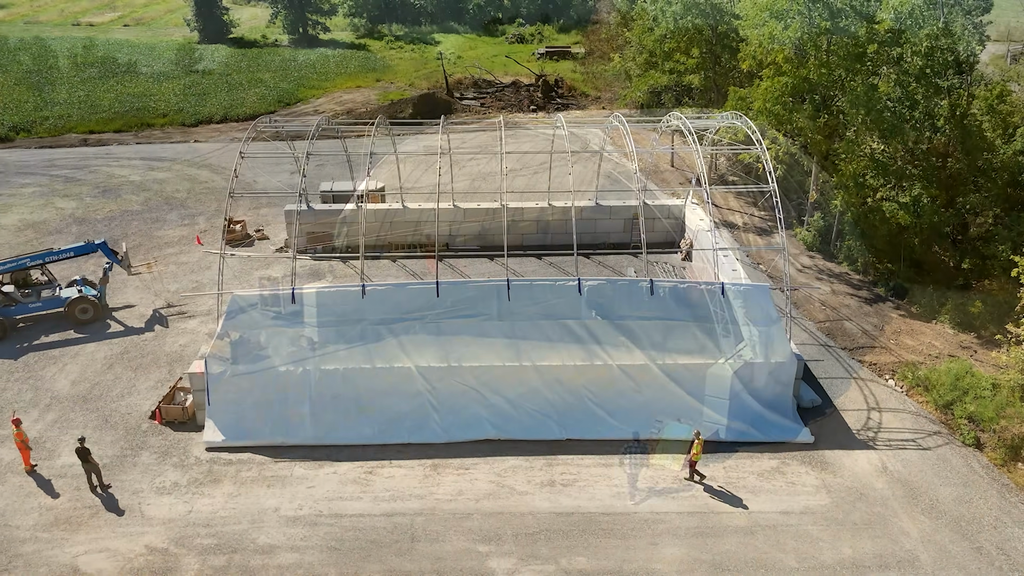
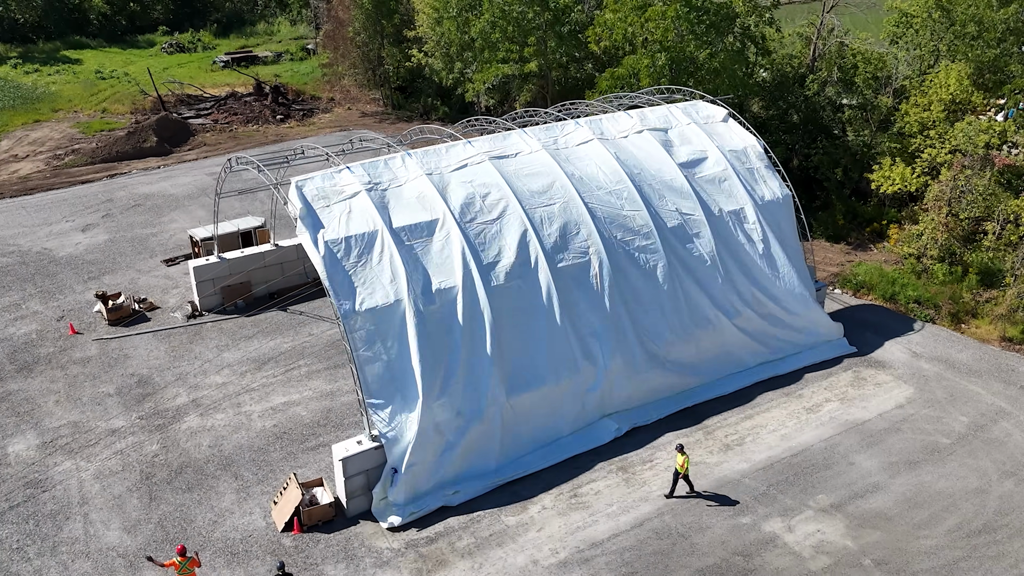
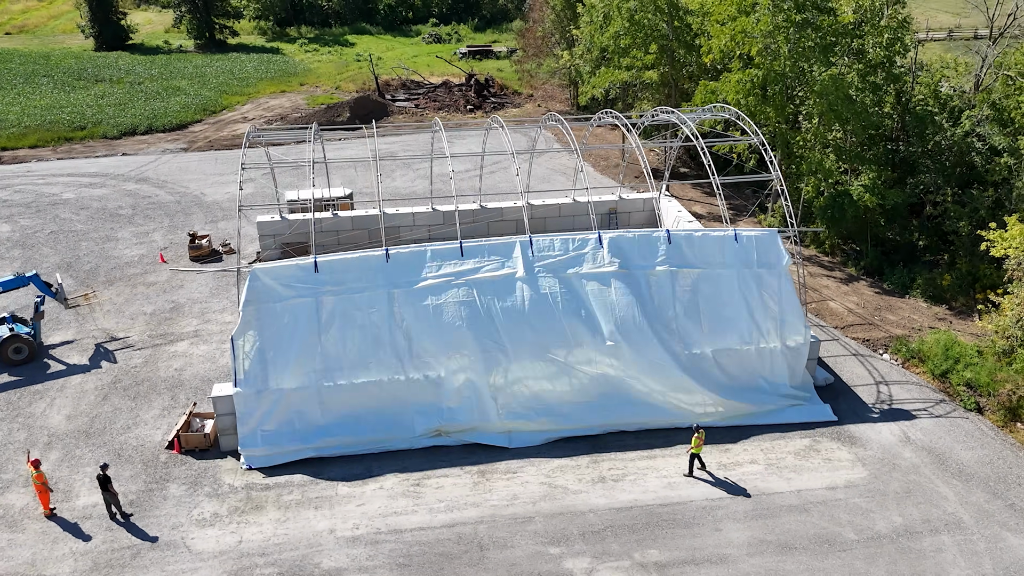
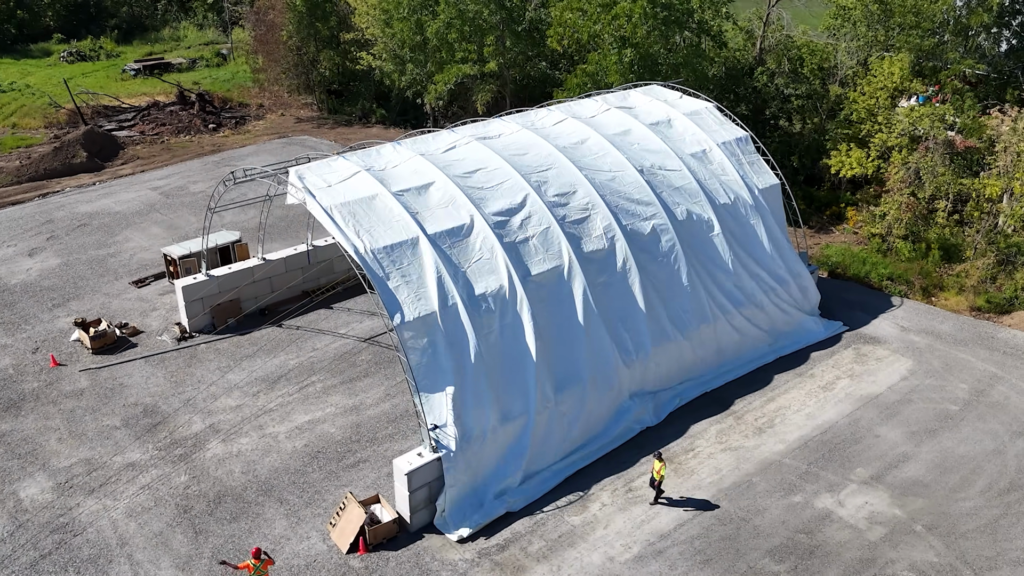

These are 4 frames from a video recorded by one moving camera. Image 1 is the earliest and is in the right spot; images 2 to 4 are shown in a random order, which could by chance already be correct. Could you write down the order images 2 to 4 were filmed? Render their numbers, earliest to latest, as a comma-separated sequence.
3, 2, 4
